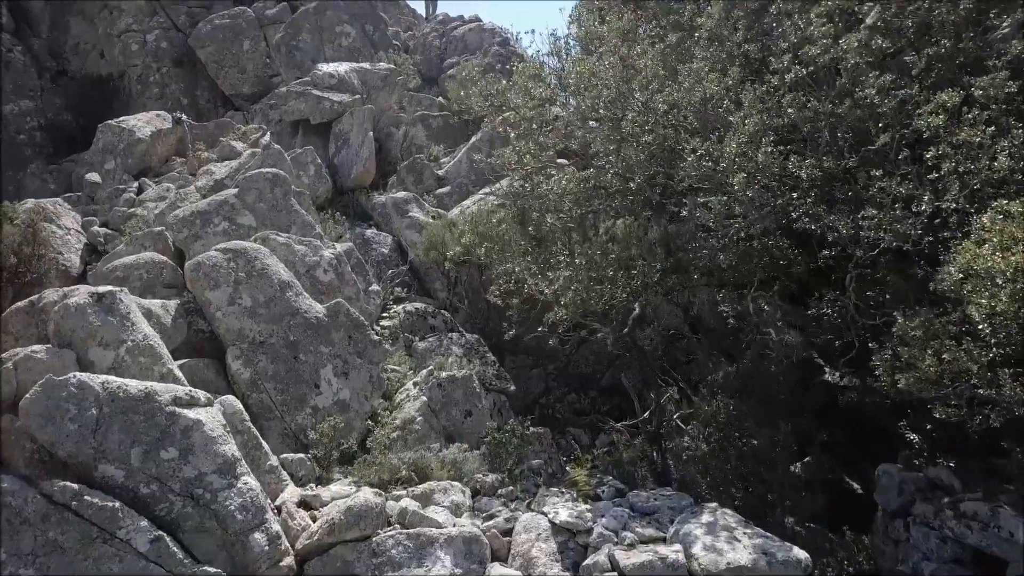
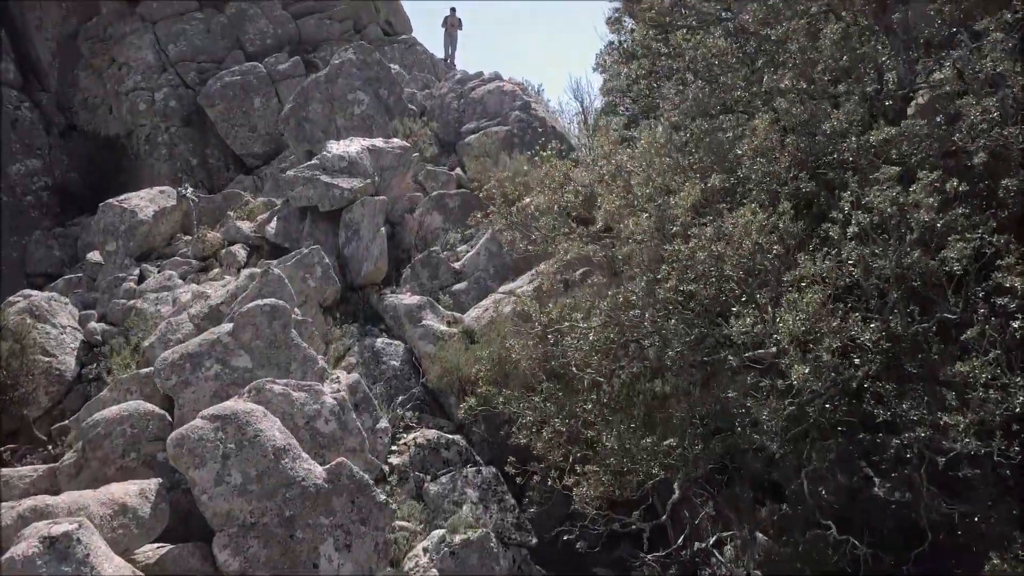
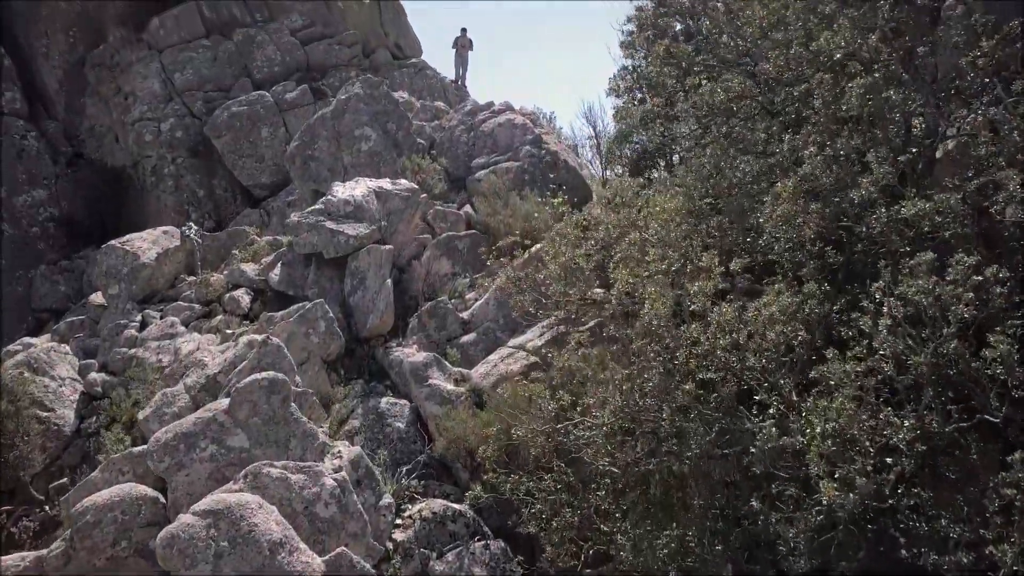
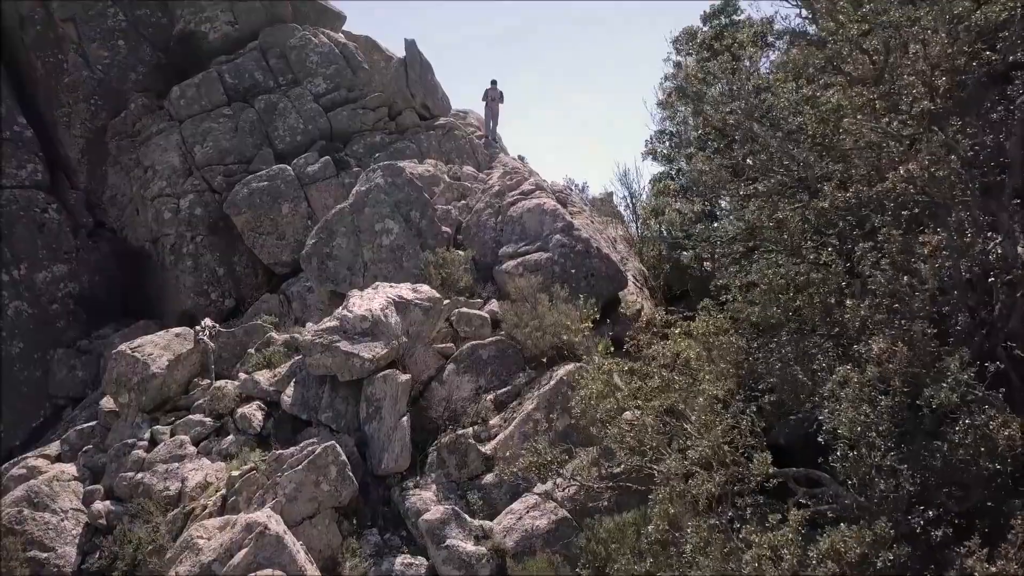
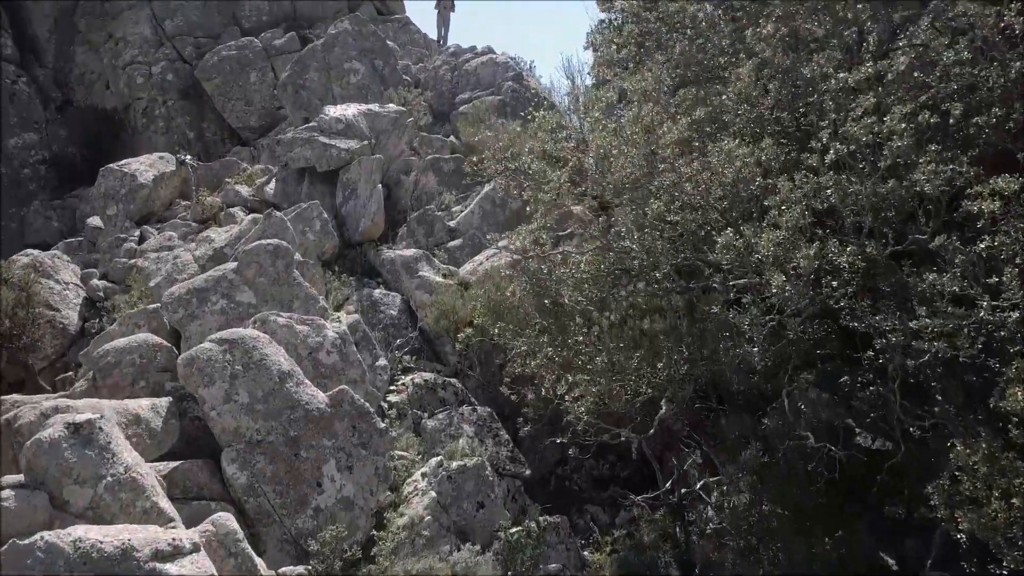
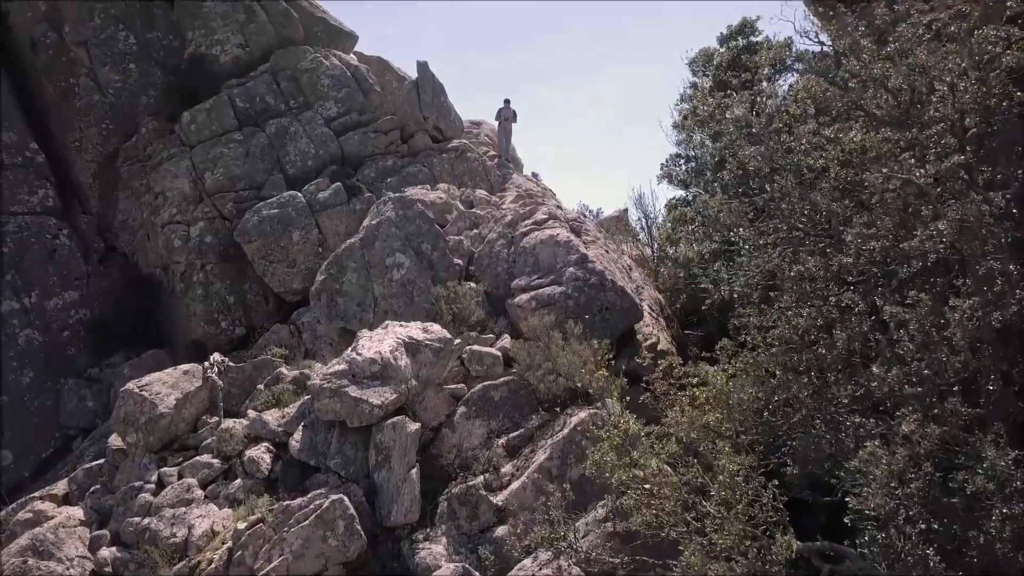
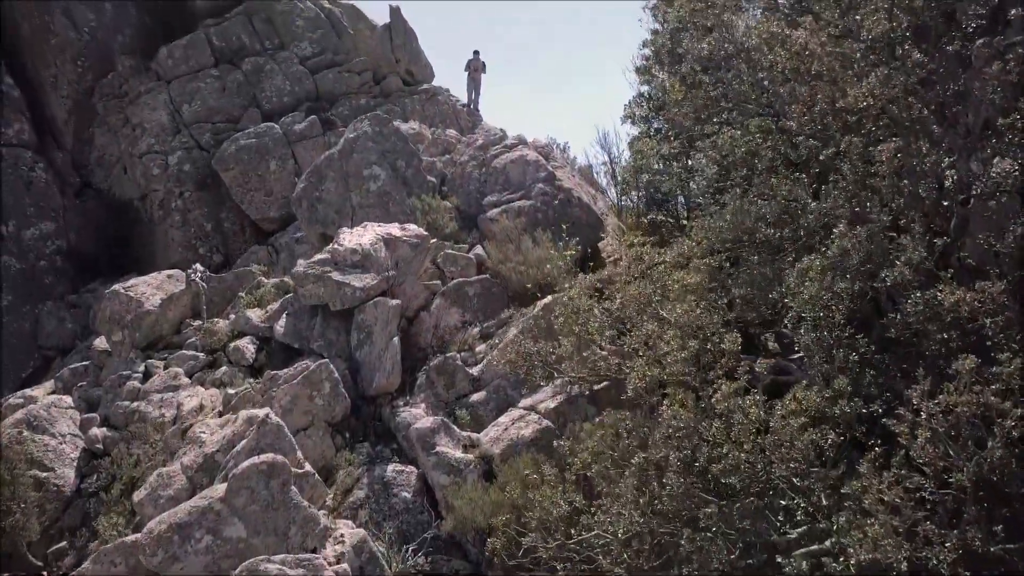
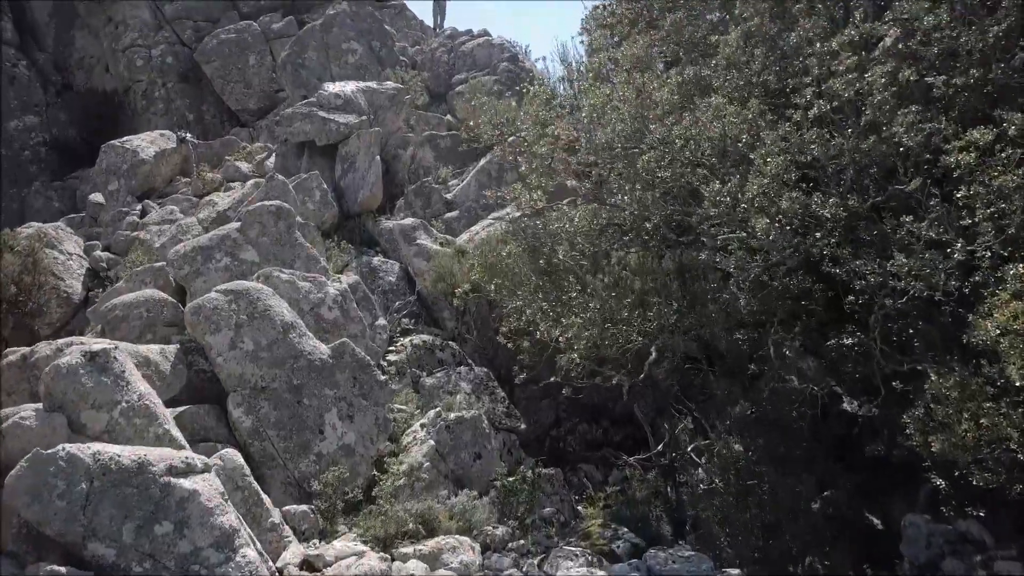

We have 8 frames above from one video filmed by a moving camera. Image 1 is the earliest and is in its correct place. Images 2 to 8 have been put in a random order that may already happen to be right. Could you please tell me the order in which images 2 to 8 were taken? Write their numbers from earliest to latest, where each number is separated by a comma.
8, 5, 2, 3, 7, 4, 6
